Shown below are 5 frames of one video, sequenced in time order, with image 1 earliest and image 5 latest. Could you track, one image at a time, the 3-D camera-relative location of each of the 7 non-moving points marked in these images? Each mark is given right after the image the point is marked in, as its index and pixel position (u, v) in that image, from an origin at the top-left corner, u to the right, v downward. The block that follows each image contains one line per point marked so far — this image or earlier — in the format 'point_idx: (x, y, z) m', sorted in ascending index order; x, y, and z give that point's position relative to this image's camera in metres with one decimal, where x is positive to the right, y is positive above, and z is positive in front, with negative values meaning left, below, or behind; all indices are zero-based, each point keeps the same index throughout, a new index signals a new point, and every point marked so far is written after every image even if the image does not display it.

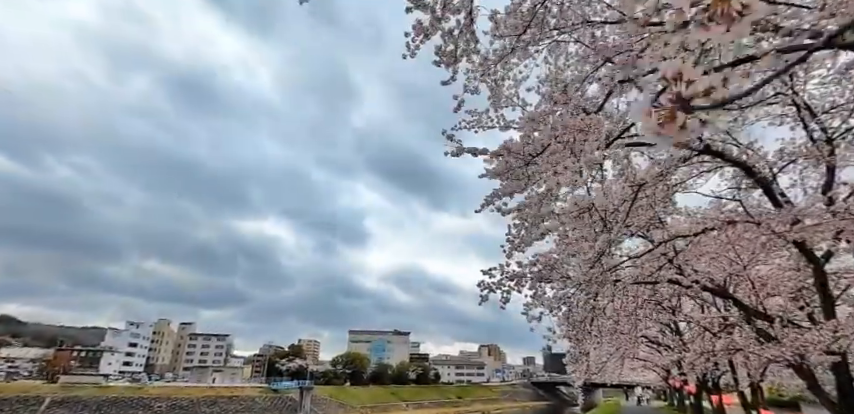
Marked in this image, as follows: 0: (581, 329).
0: (+2.6, -2.0, +7.1) m
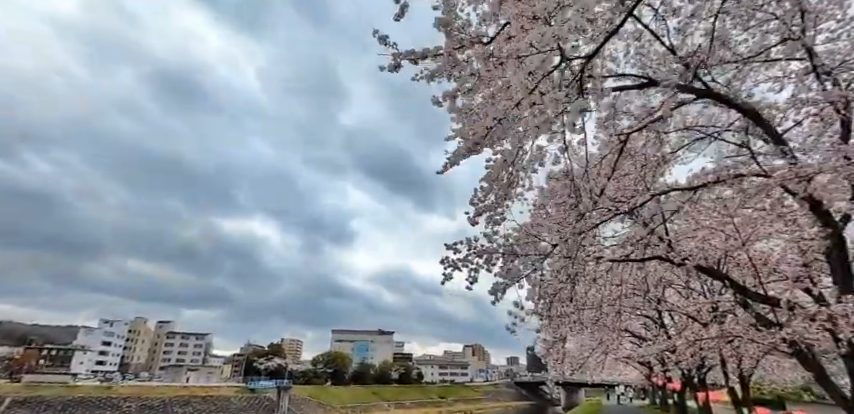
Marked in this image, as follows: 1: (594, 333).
0: (+2.0, -1.5, +6.3) m
1: (+4.5, -3.2, +11.6) m
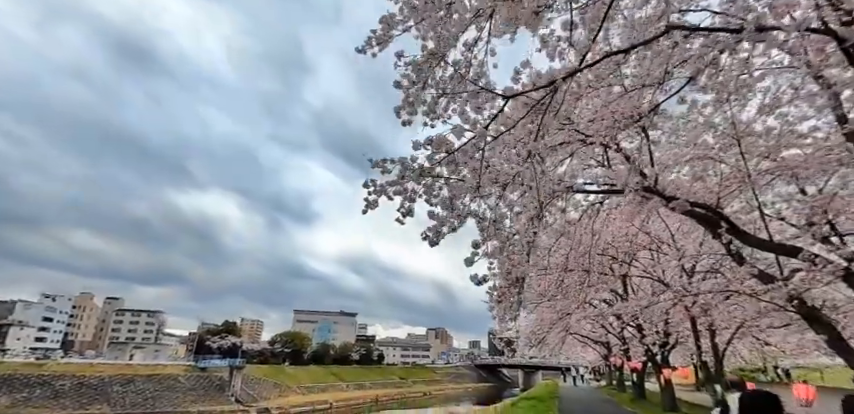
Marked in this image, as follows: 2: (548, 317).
0: (+1.1, -0.7, +5.1) m
1: (+3.2, -2.3, +10.6) m
2: (+3.6, -3.3, +12.8) m
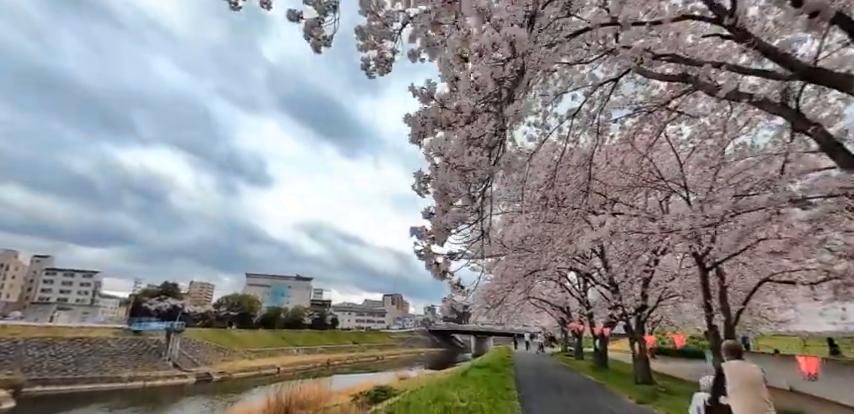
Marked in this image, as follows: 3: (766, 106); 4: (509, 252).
0: (+0.4, +0.3, +3.0) m
1: (+1.9, -0.9, +8.8) m
2: (+2.1, -1.8, +11.0) m
3: (+2.6, +0.8, +3.3) m
4: (+1.7, -0.9, +8.7) m
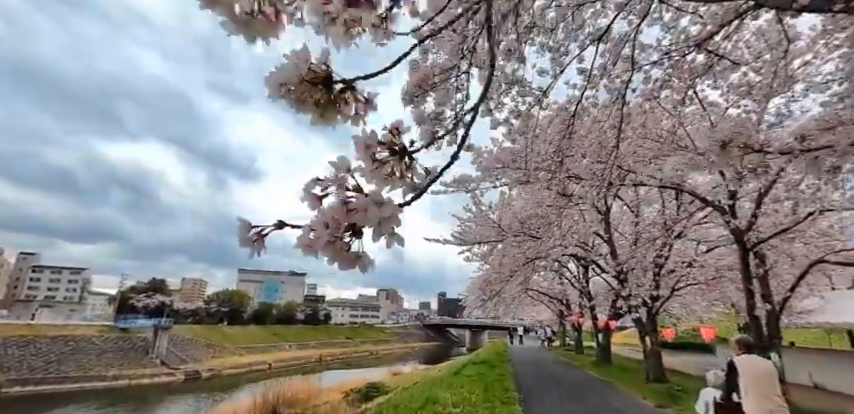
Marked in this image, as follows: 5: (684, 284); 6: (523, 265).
0: (+0.3, +0.6, +2.0) m
1: (+1.7, -0.5, +7.8) m
2: (+1.8, -1.4, +10.1) m
3: (+2.4, +1.1, +2.4) m
4: (+1.4, -0.6, +7.8) m
5: (+5.1, -1.7, +8.7) m
6: (+2.1, -1.3, +9.6) m
